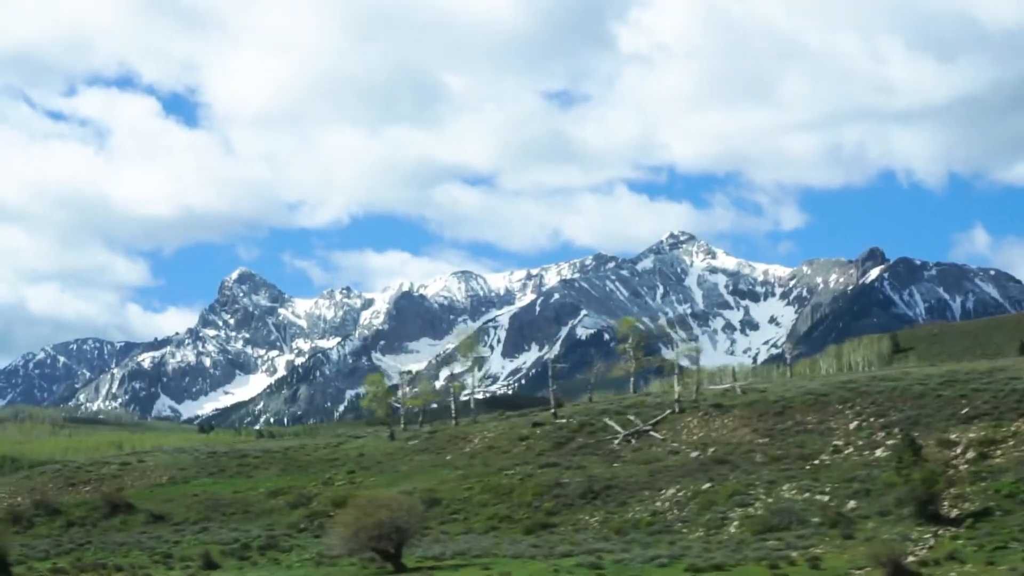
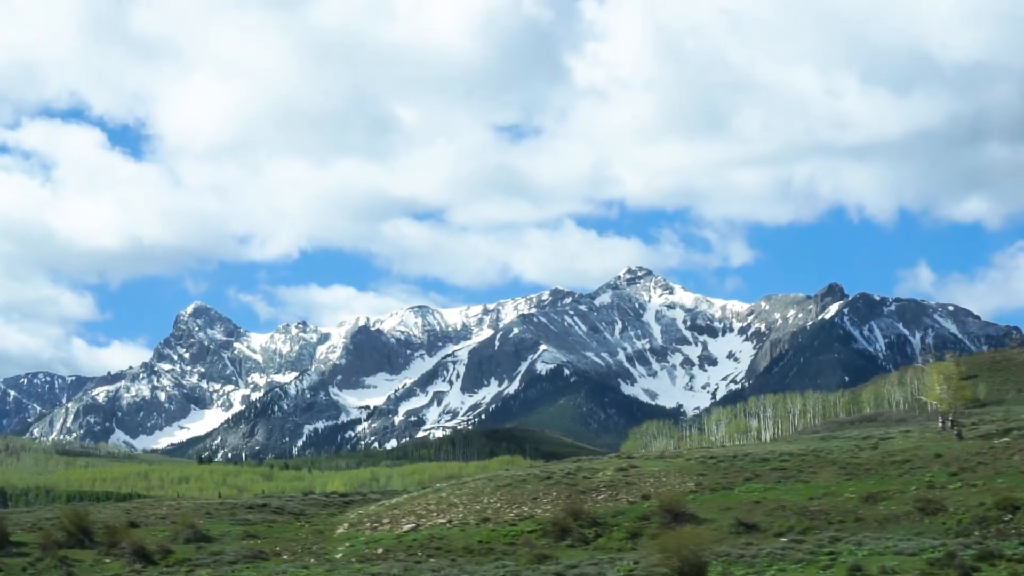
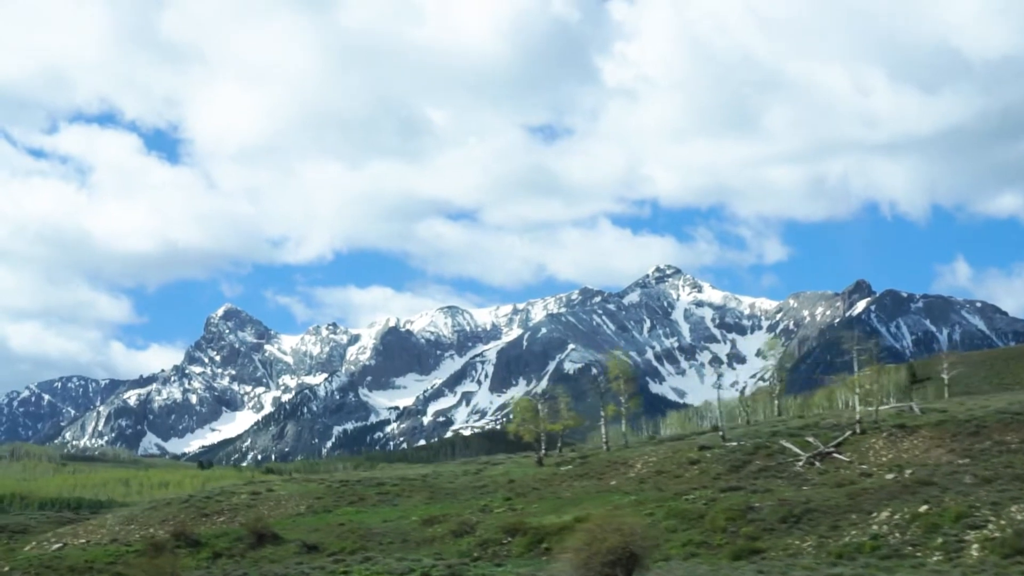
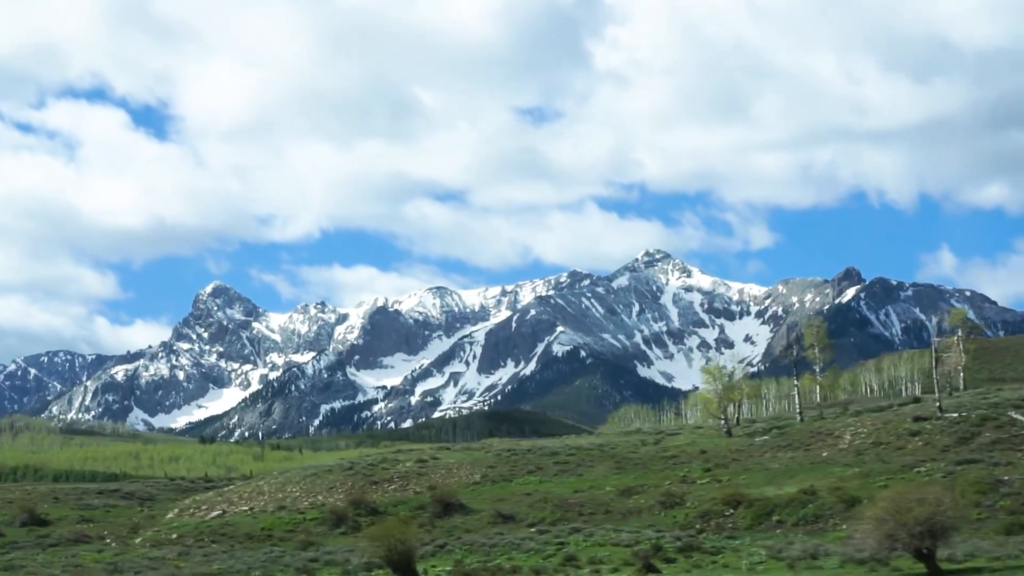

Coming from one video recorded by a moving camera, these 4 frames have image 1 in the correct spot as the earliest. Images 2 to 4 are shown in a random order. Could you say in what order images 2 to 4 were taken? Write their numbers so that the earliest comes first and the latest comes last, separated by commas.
3, 4, 2
